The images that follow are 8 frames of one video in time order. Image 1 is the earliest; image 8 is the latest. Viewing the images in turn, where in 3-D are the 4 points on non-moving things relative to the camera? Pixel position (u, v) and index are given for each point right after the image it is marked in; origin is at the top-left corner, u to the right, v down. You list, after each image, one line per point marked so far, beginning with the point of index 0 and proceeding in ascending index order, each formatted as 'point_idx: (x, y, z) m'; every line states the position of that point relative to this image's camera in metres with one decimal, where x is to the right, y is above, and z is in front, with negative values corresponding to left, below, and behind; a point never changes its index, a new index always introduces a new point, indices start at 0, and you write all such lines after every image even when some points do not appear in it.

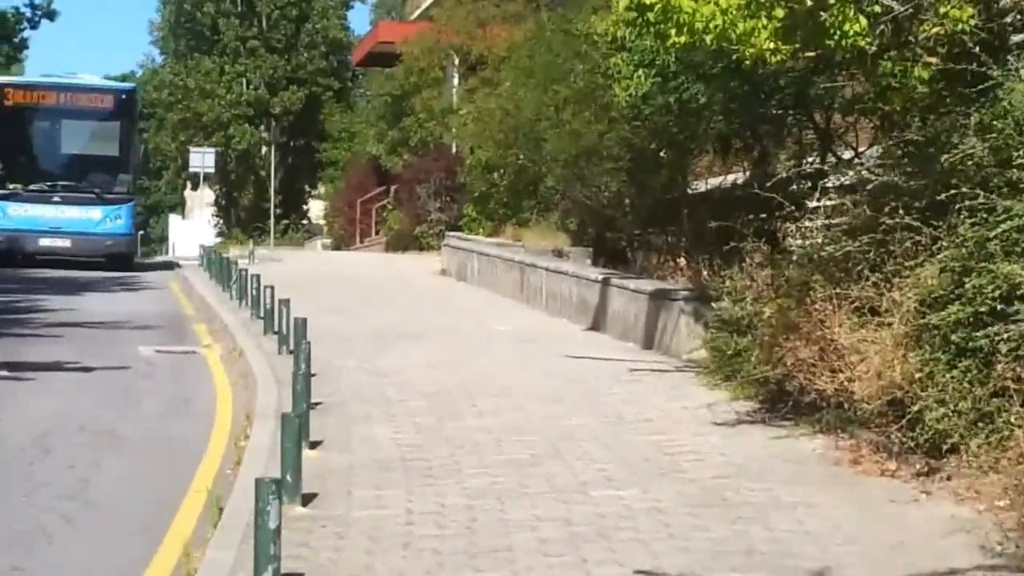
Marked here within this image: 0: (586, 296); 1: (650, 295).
0: (+0.5, 0.0, +17.9) m
1: (+0.8, 0.0, +15.1) m
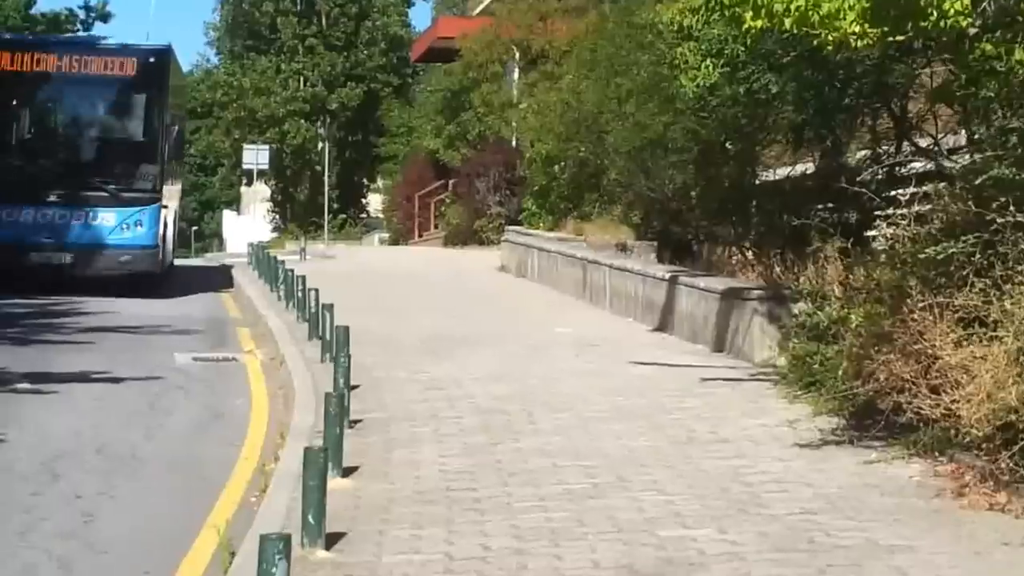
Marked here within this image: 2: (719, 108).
0: (+0.8, 0.0, +17.0) m
1: (+1.1, 0.0, +14.2) m
2: (+1.3, +1.1, +17.4) m
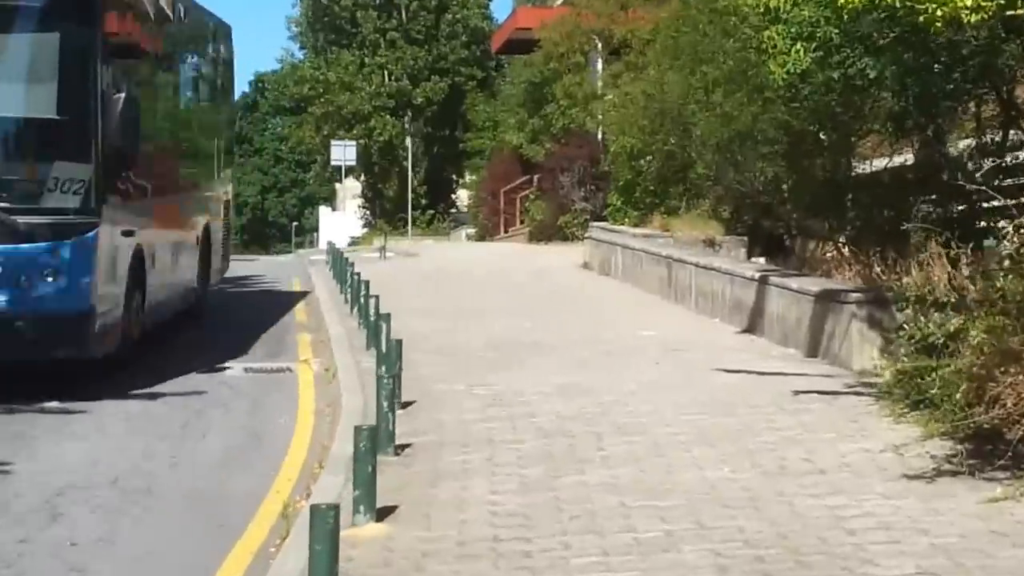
0: (+1.3, 0.0, +15.9) m
1: (+1.4, 0.0, +13.1) m
2: (+1.8, +1.1, +16.3) m
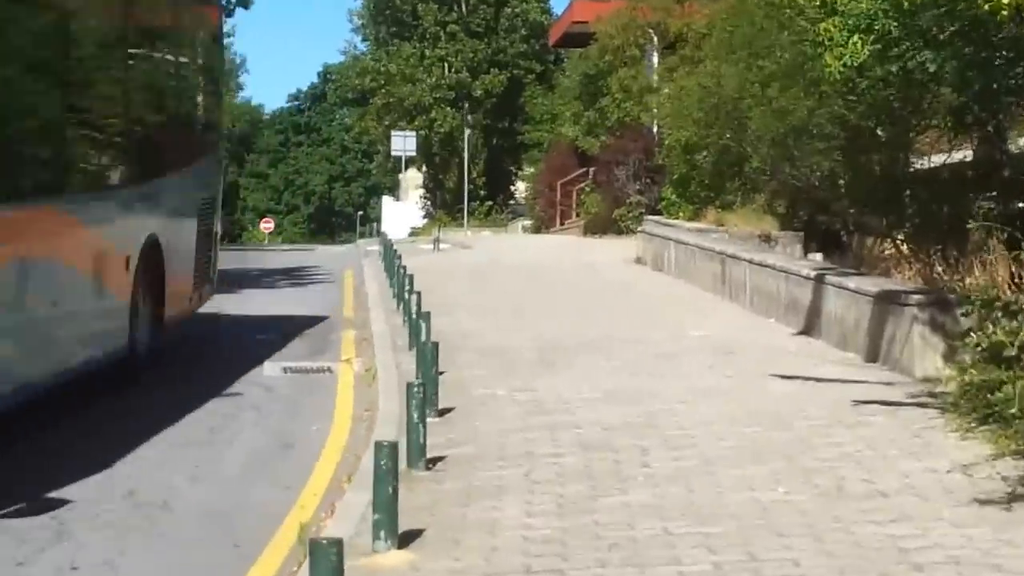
0: (+1.6, 0.0, +15.3) m
1: (+1.6, -0.1, +12.5) m
2: (+2.0, +1.1, +15.7) m
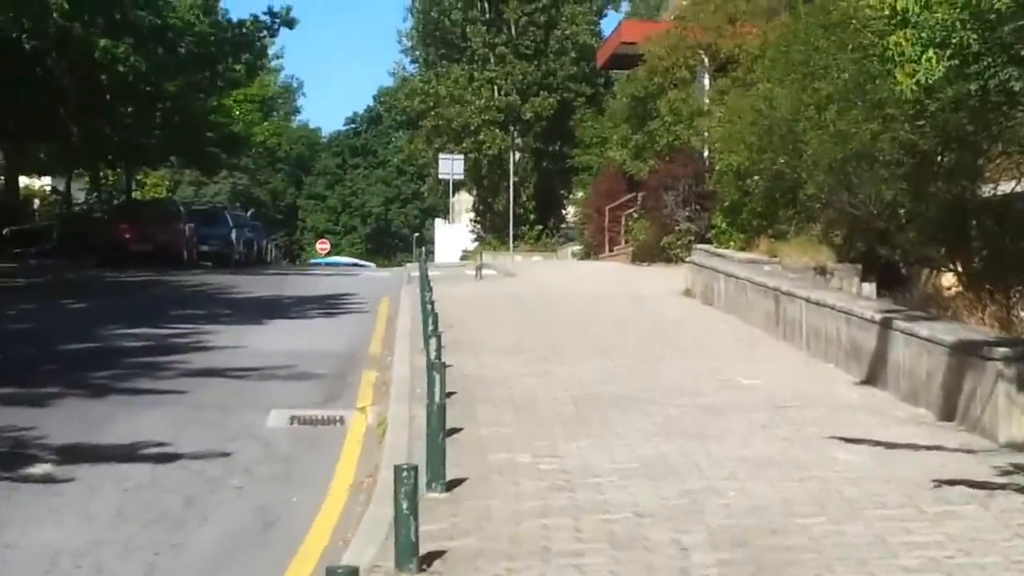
0: (+1.7, -0.2, +13.9) m
1: (+1.8, -0.2, +11.1) m
2: (+2.2, +0.9, +14.3) m
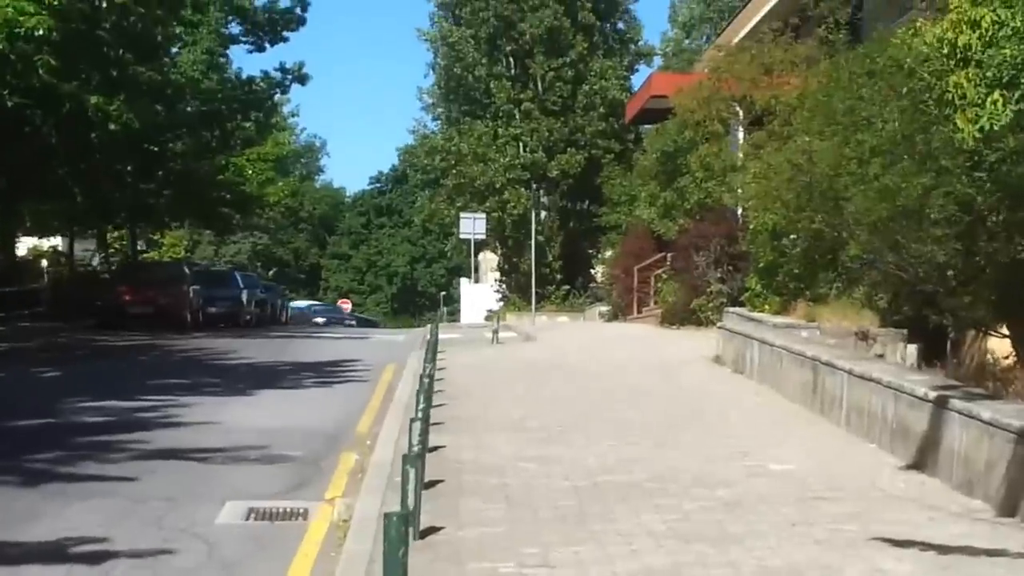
0: (+1.7, -0.6, +12.1) m
1: (+1.7, -0.5, +9.3) m
2: (+2.2, +0.6, +12.5) m
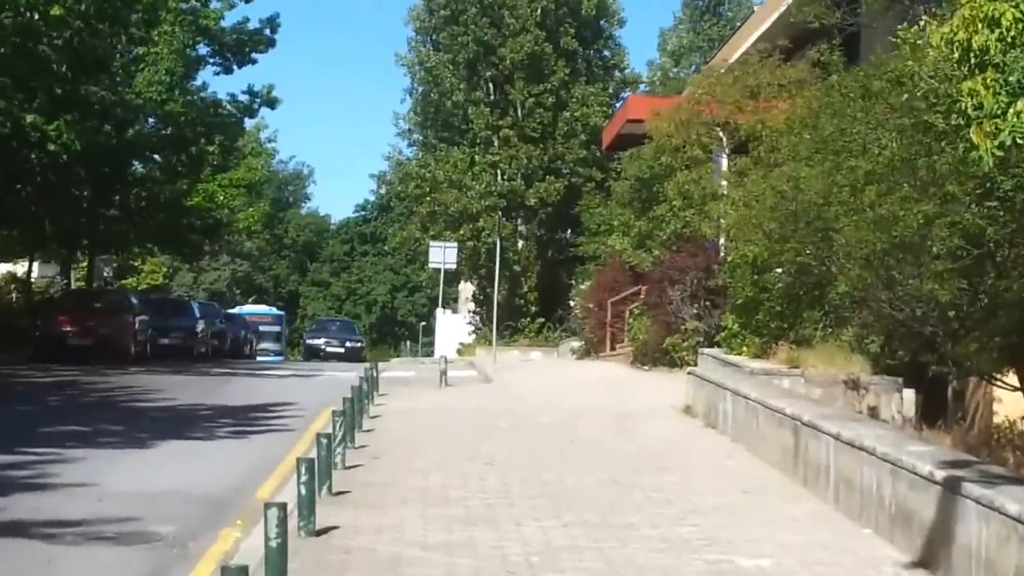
0: (+1.4, -0.7, +9.8) m
1: (+1.4, -0.6, +7.0) m
2: (+1.9, +0.4, +10.2) m
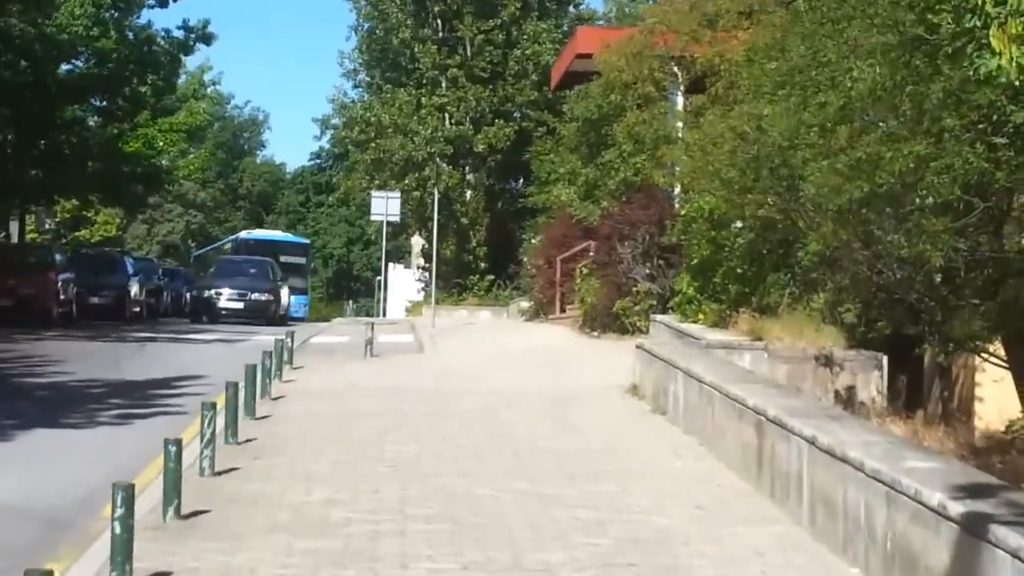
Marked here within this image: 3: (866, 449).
0: (+1.1, -0.6, +7.6) m
1: (+1.1, -0.6, +4.8) m
2: (+1.6, +0.5, +8.0) m
3: (+1.0, -0.4, +7.7) m
